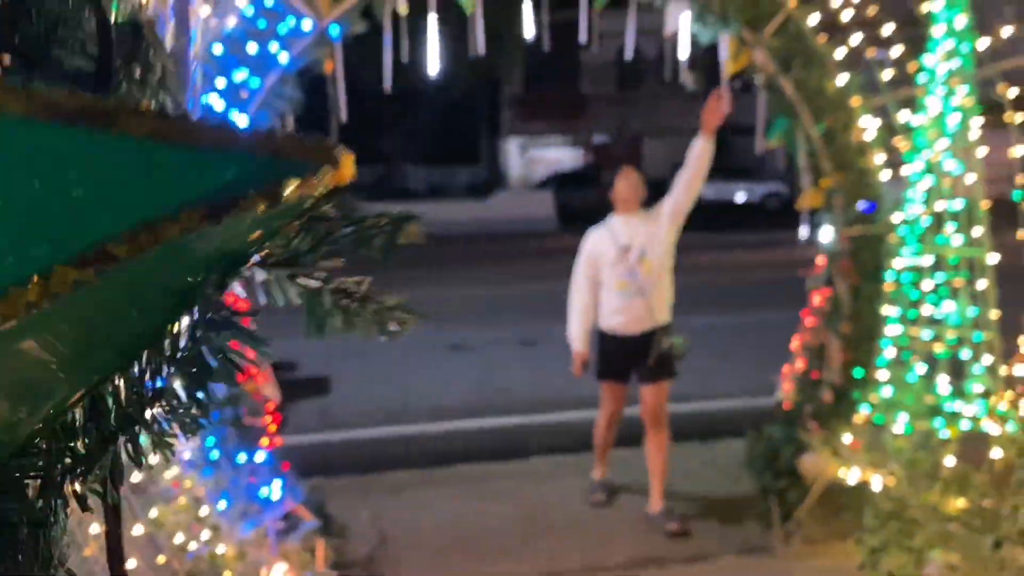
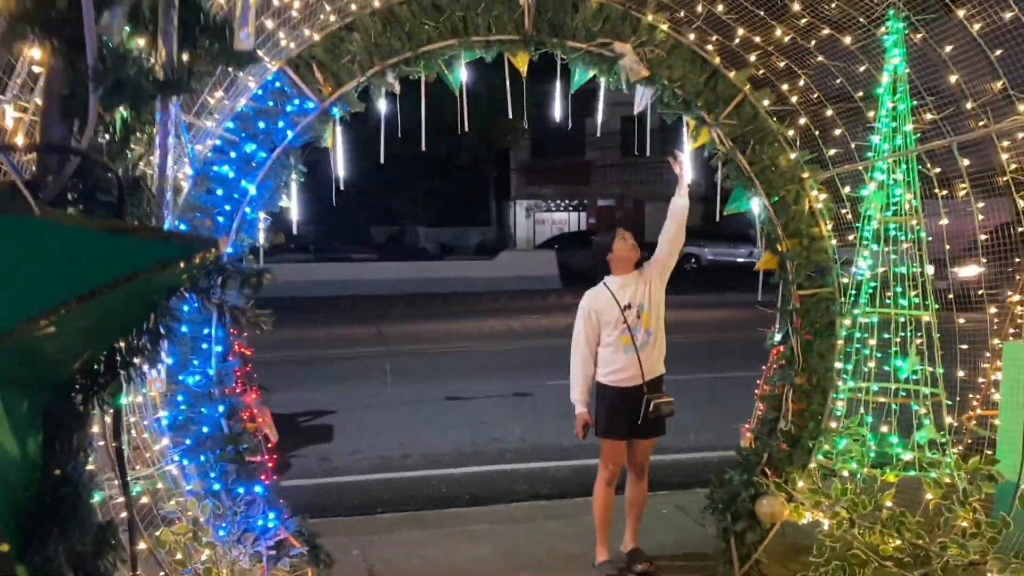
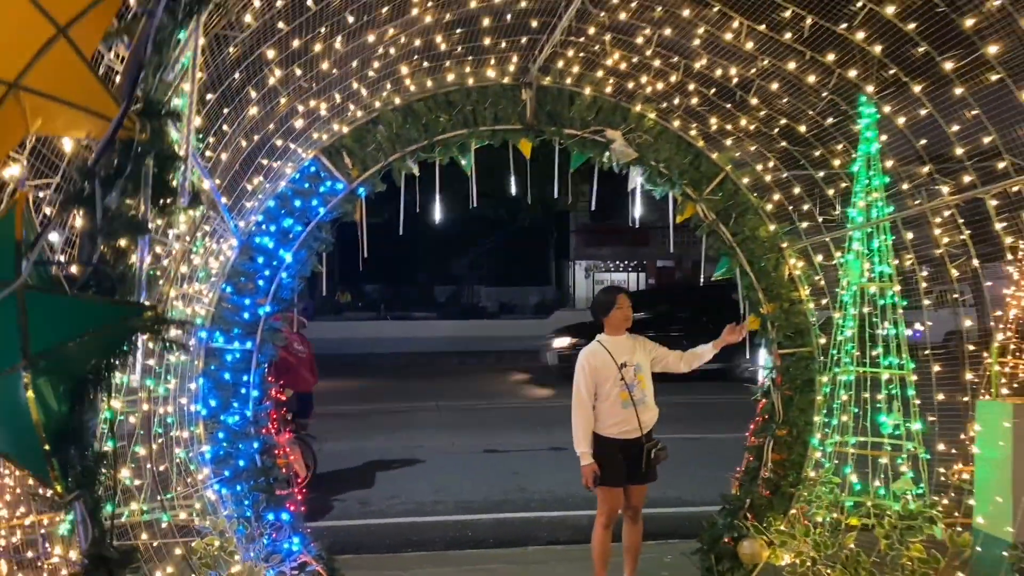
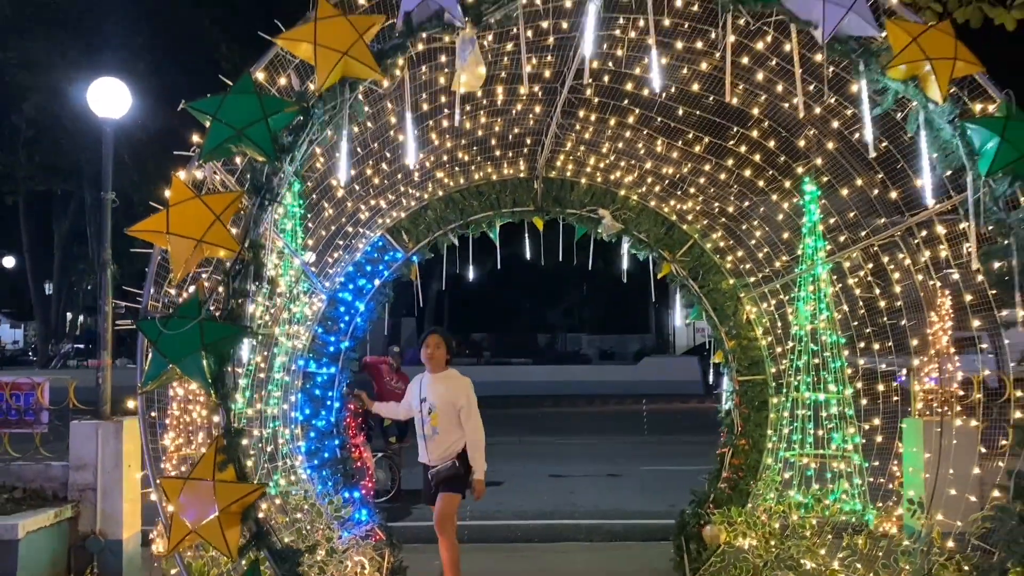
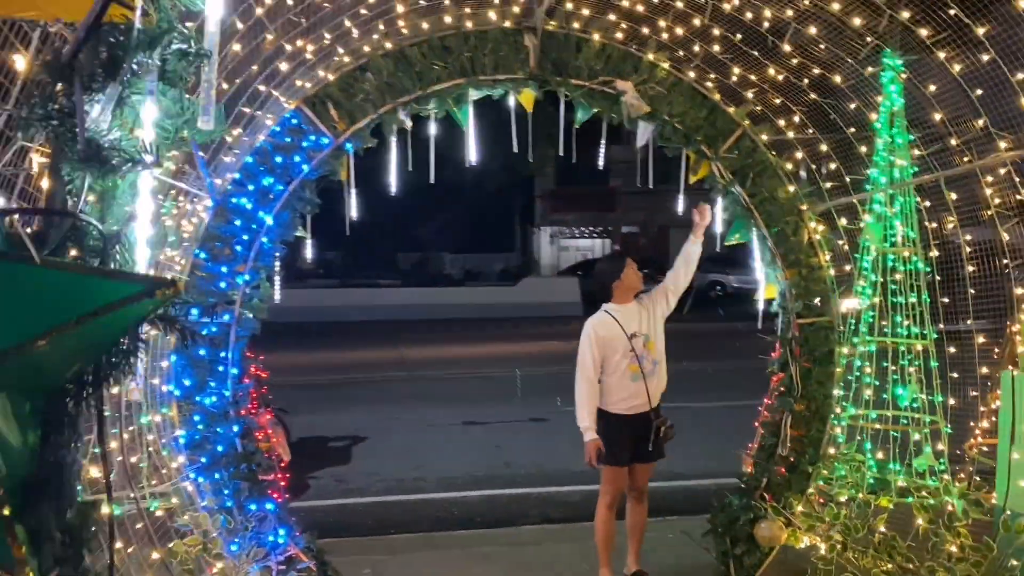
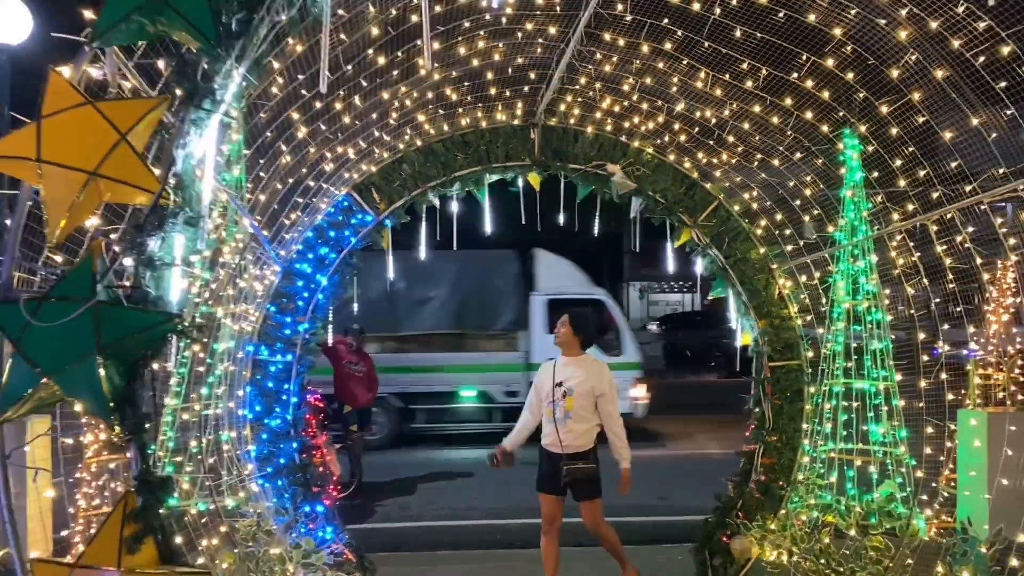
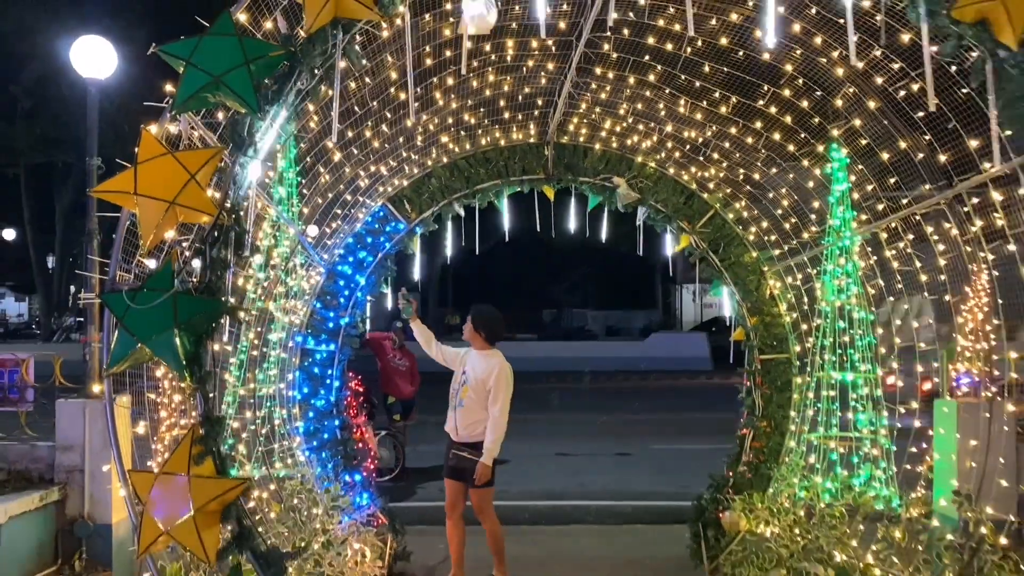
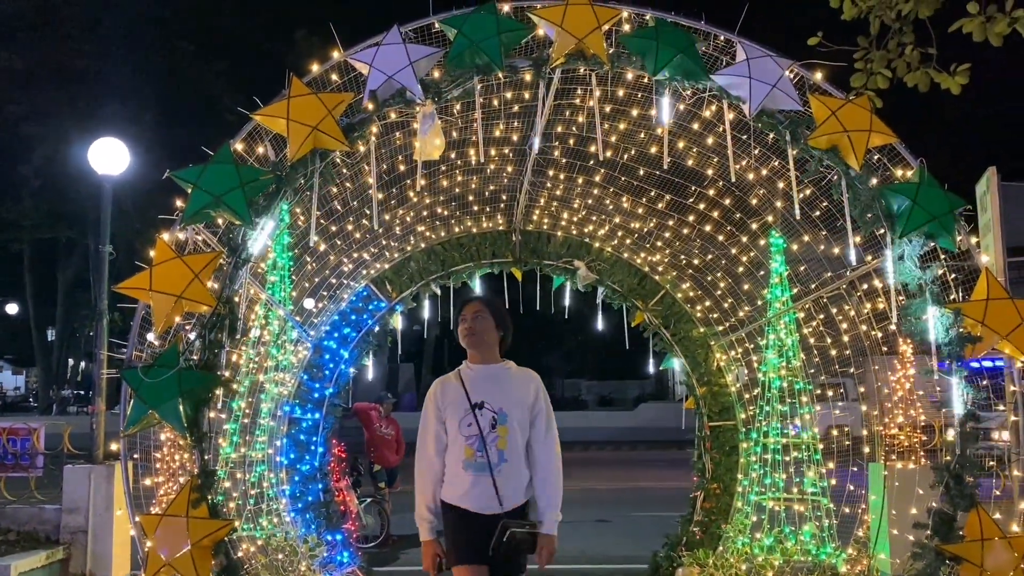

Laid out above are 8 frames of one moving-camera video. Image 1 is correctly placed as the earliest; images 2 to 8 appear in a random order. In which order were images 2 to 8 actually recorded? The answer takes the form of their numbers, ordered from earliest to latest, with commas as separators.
2, 5, 3, 6, 7, 4, 8
